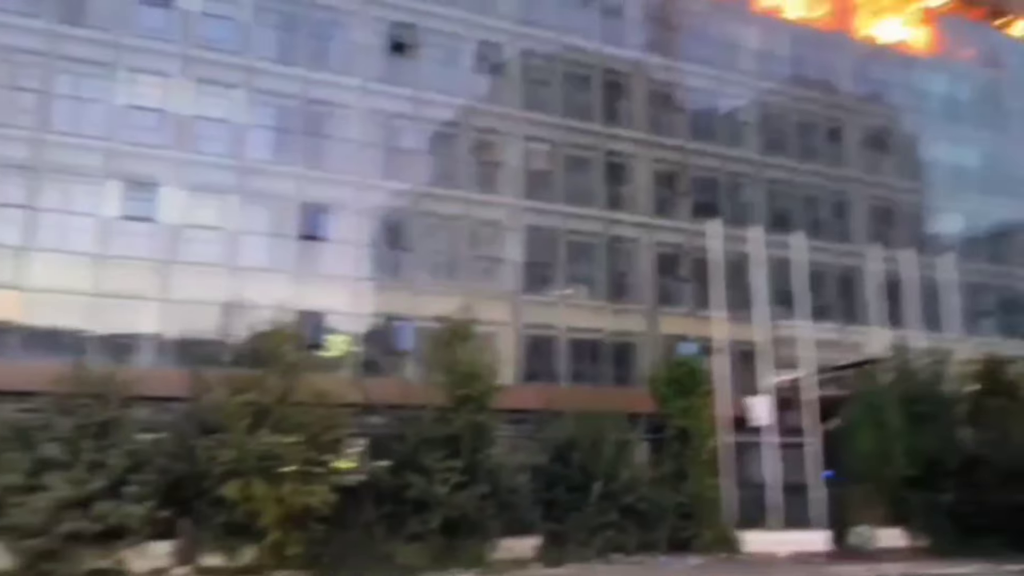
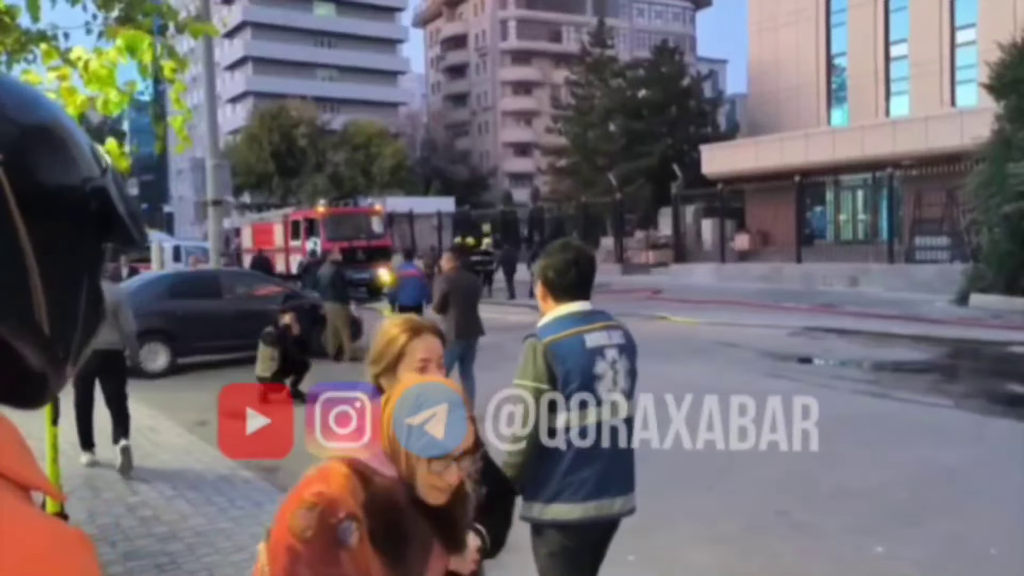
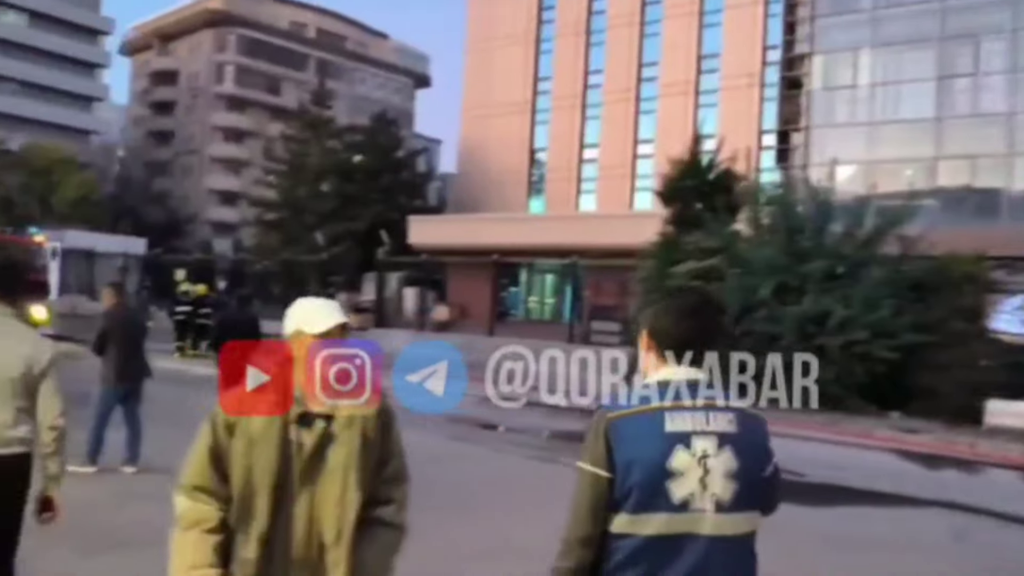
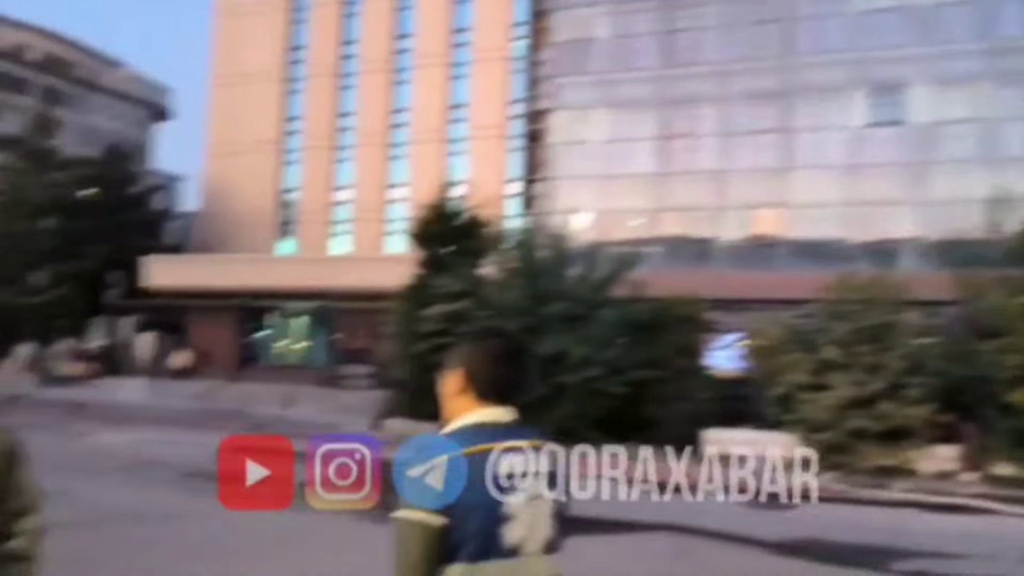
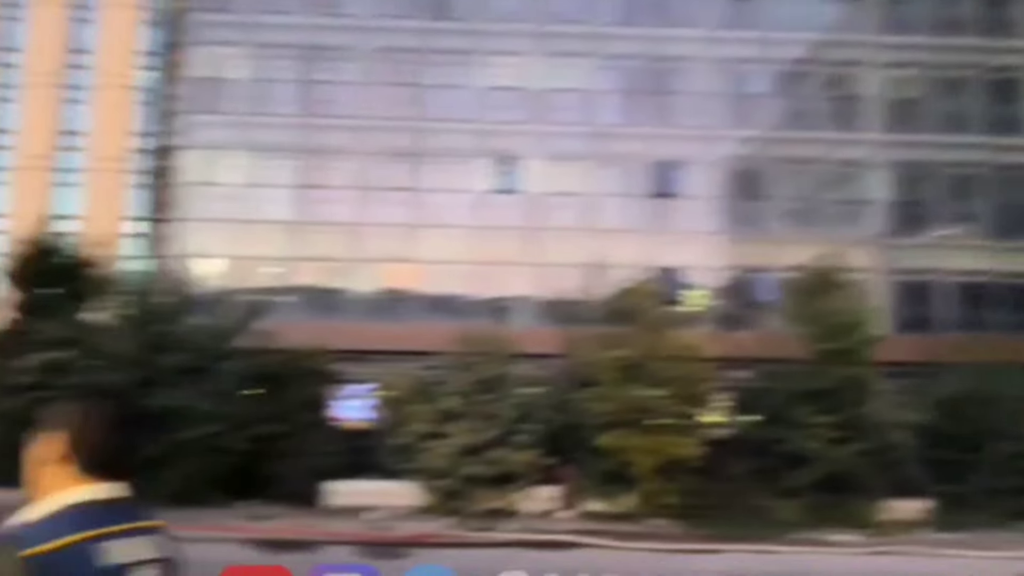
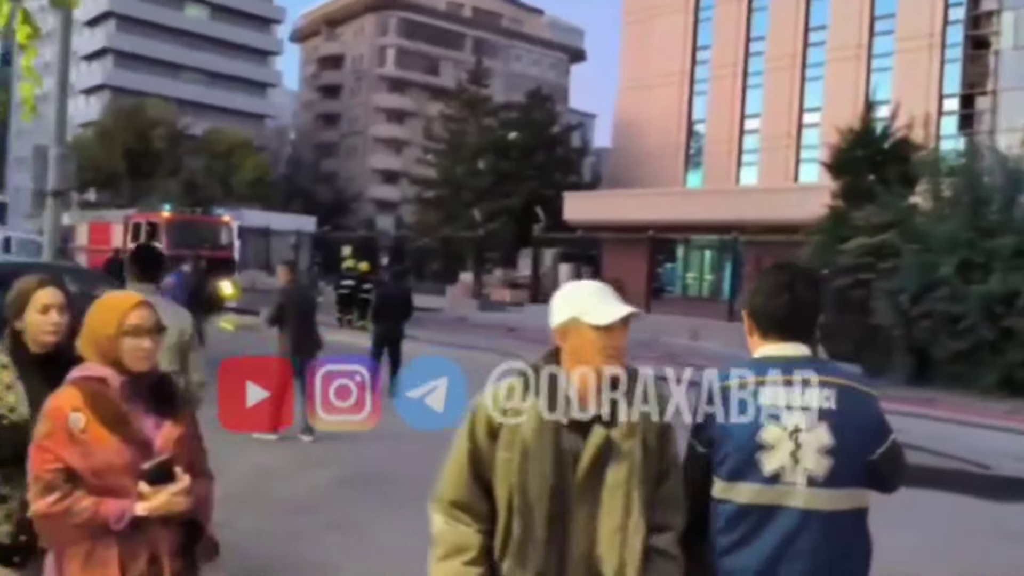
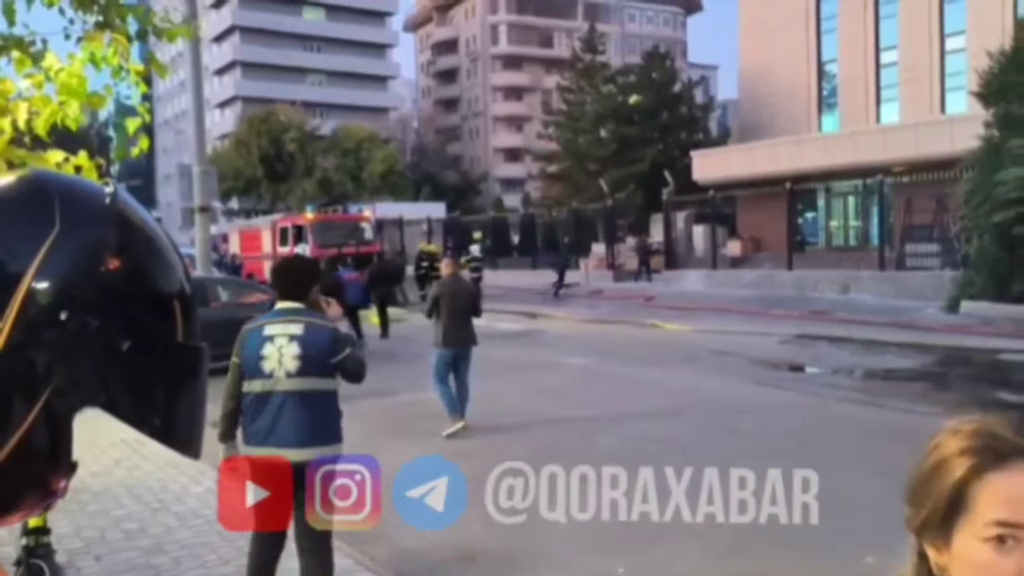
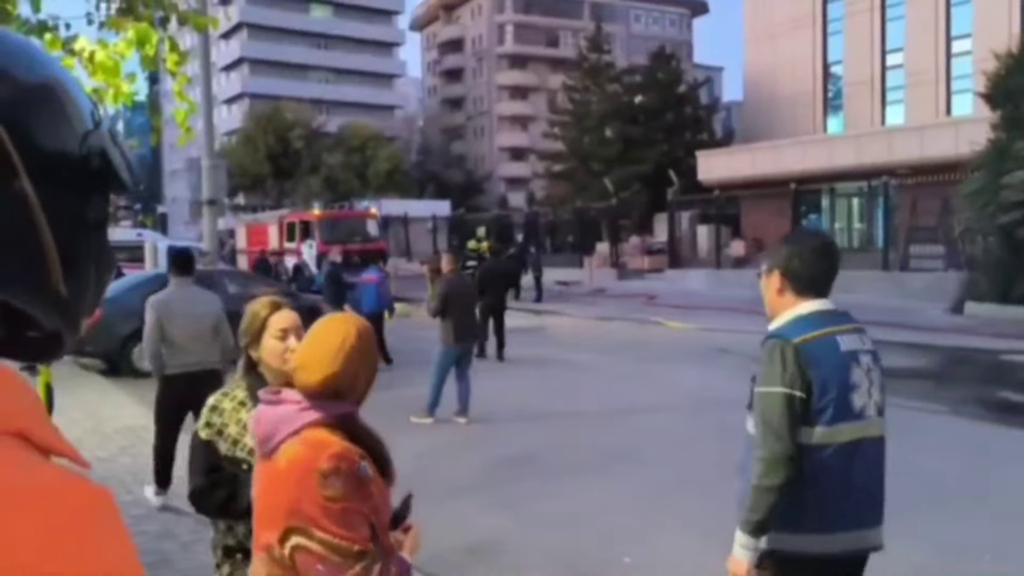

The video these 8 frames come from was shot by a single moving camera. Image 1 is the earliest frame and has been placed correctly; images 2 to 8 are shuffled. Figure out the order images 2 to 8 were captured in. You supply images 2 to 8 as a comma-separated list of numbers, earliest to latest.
5, 4, 3, 6, 8, 2, 7
